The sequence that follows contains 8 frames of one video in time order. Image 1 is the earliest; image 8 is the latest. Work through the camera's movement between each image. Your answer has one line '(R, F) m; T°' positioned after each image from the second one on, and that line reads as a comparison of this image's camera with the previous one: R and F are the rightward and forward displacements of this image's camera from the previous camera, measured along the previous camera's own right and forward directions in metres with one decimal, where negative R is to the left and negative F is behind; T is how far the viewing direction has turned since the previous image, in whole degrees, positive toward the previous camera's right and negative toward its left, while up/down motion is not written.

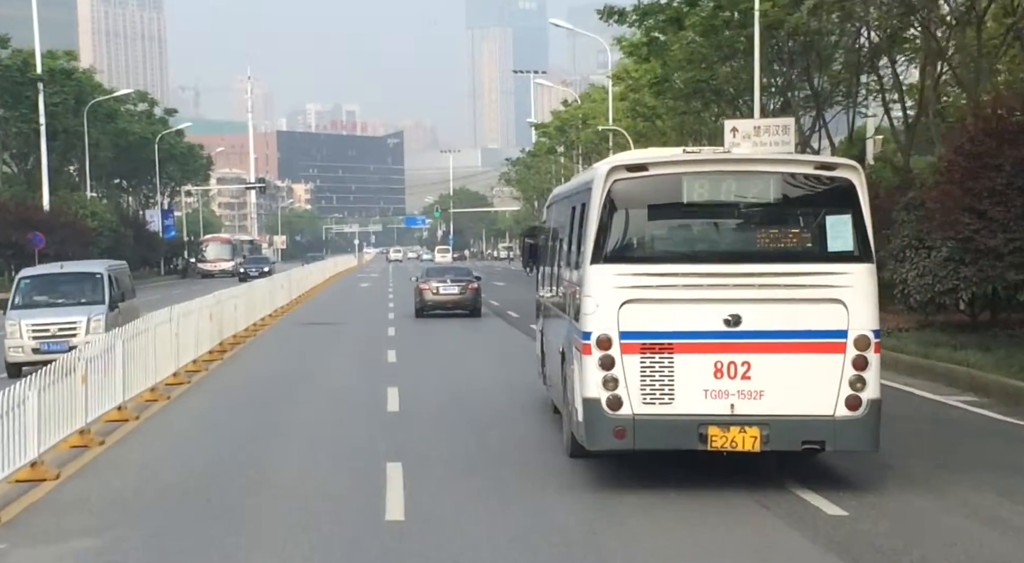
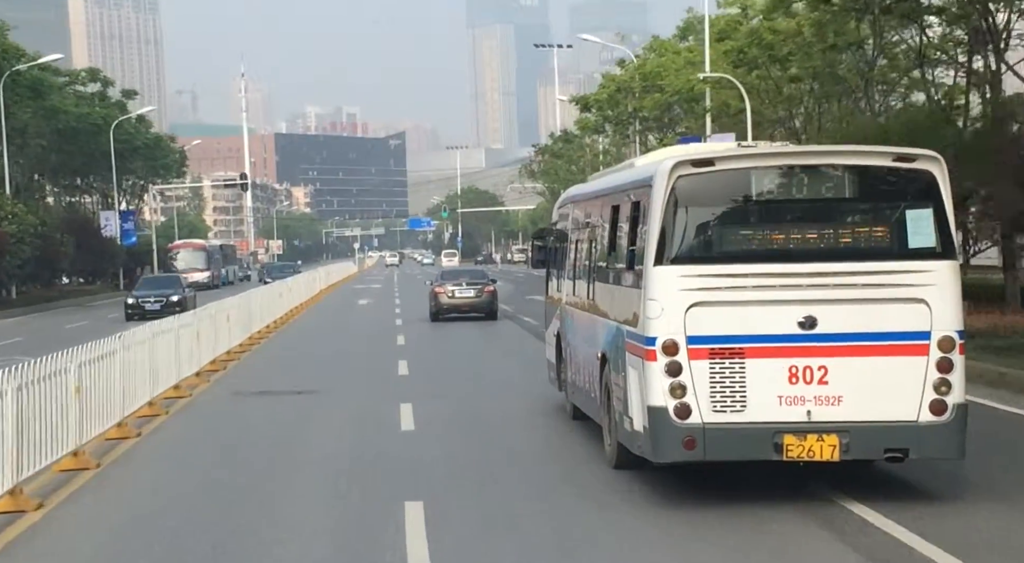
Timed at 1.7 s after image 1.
(-0.5, +0.7) m; 0°
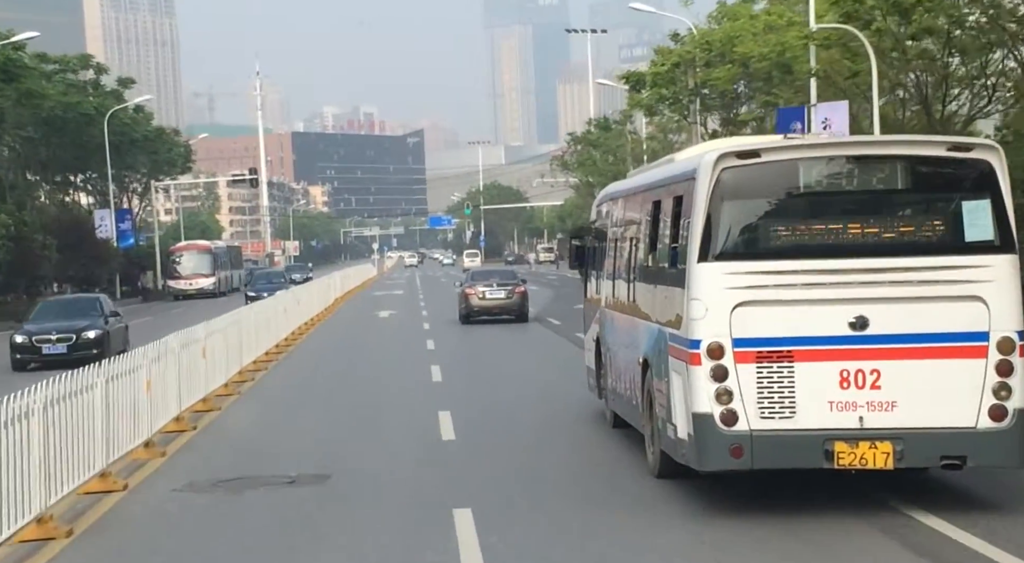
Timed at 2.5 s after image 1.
(-0.2, +0.5) m; -1°
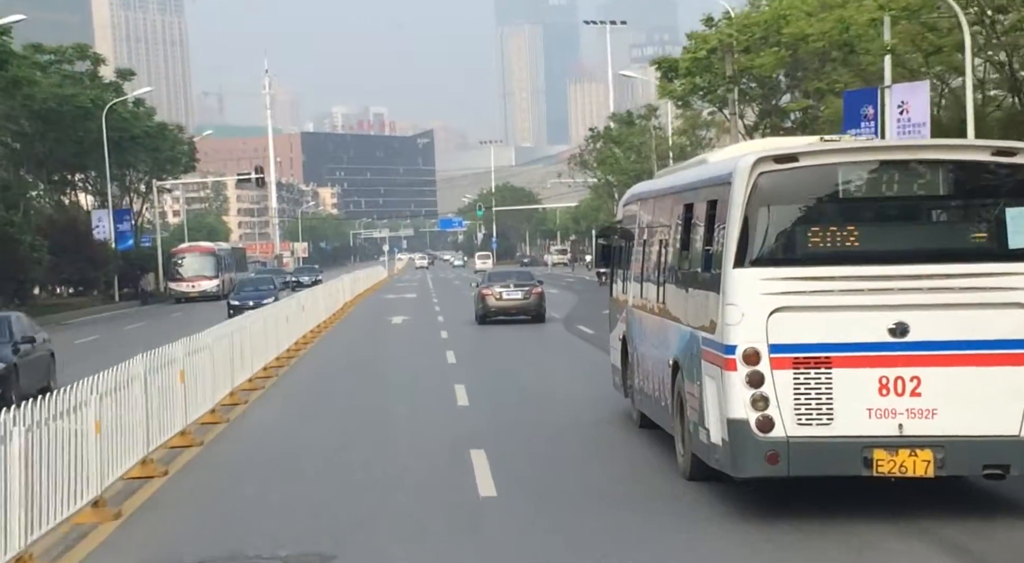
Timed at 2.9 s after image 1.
(-0.2, +0.2) m; 0°
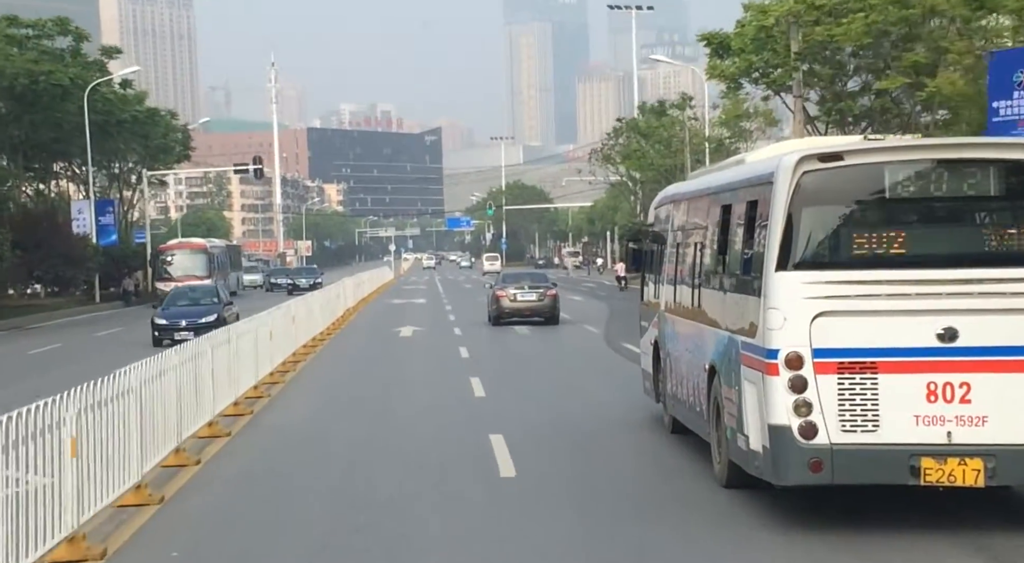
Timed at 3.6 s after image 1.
(-0.2, +0.3) m; 0°
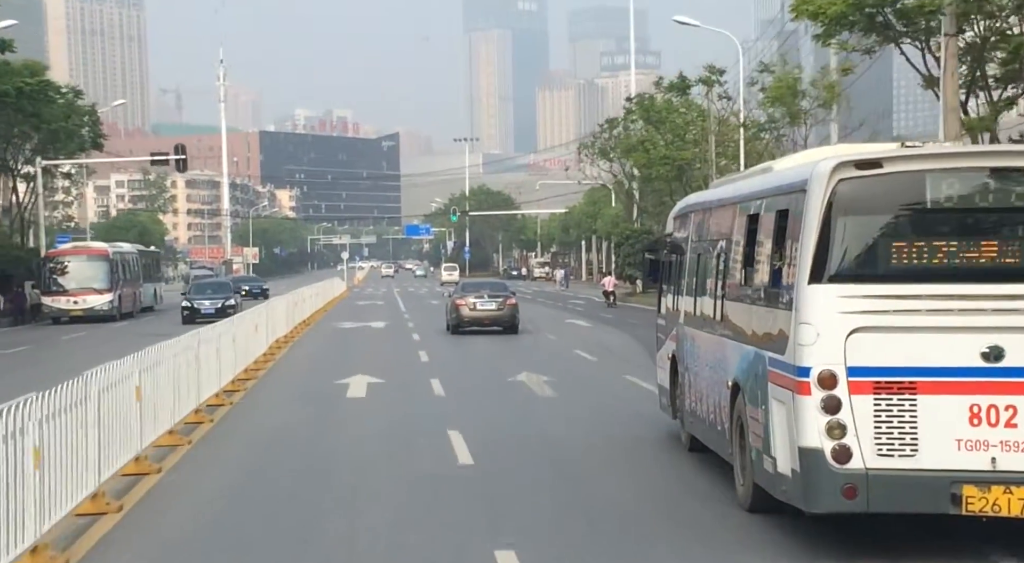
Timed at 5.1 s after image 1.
(-0.4, +0.7) m; +2°
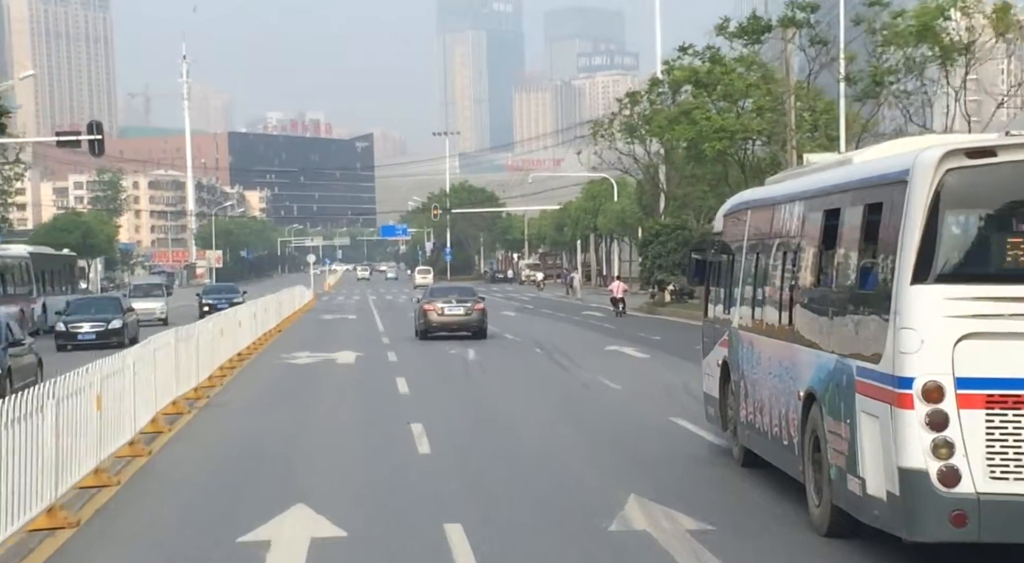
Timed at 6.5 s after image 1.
(-0.6, +1.1) m; +1°
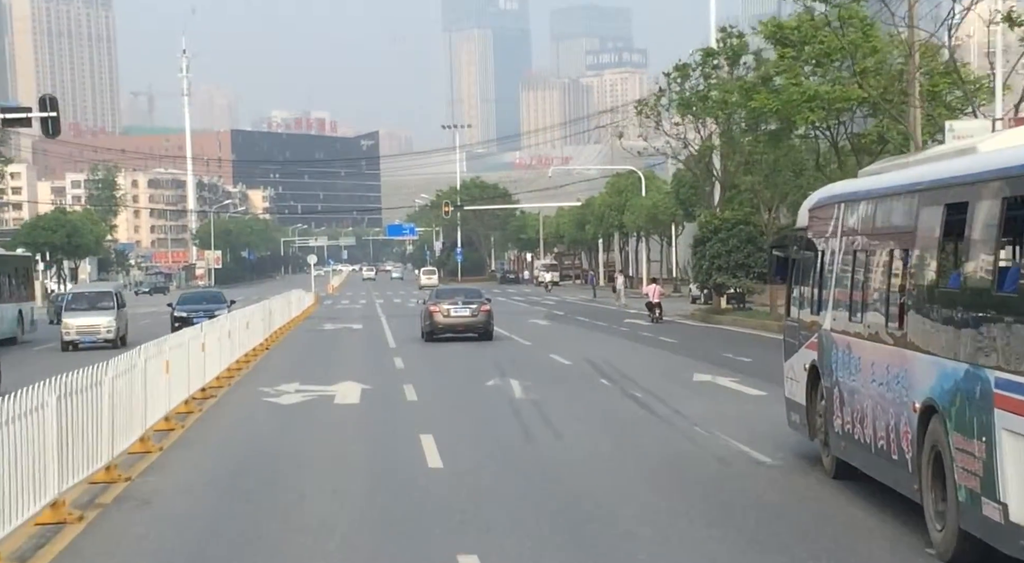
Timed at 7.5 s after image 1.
(-0.6, +1.0) m; 0°
